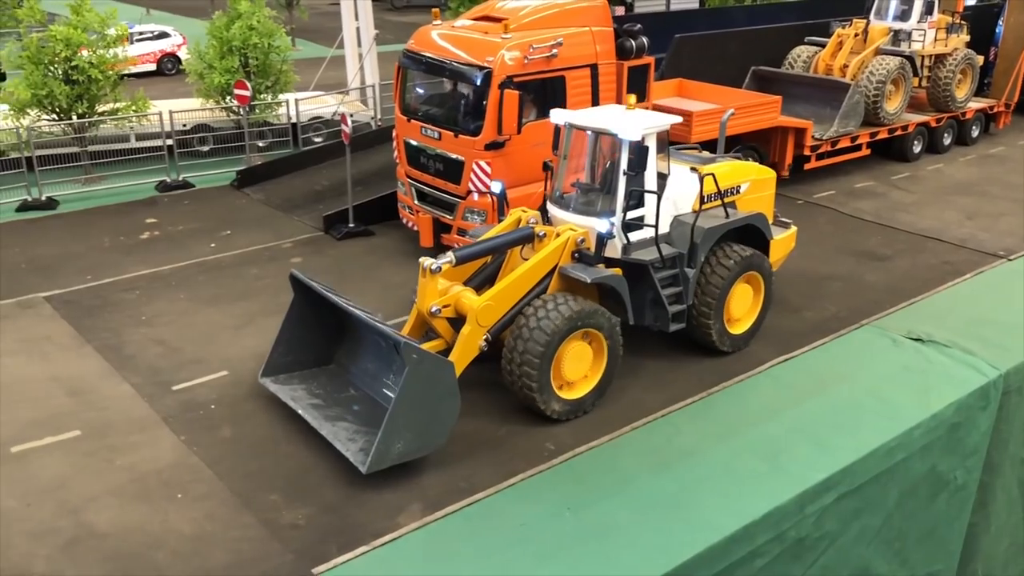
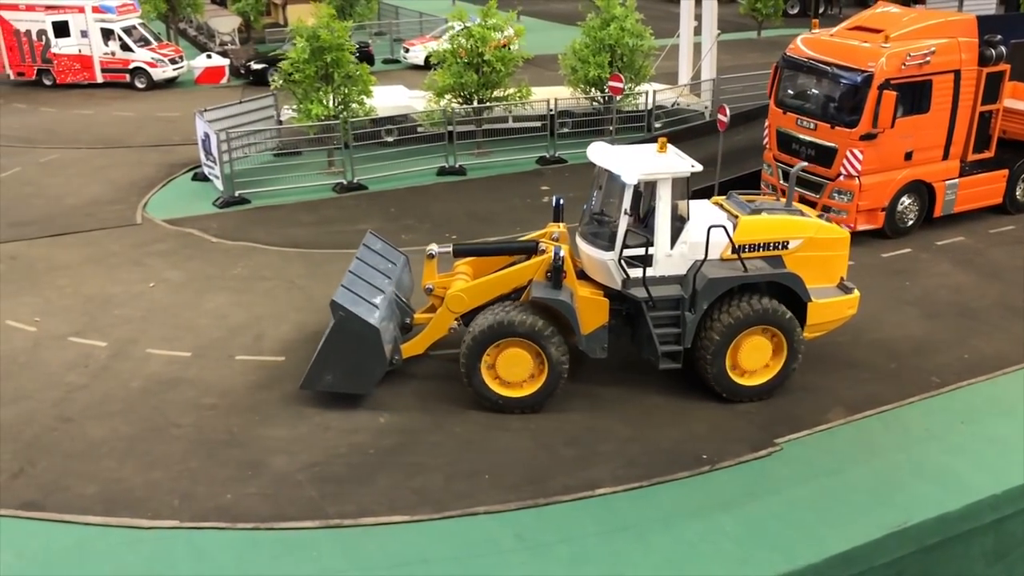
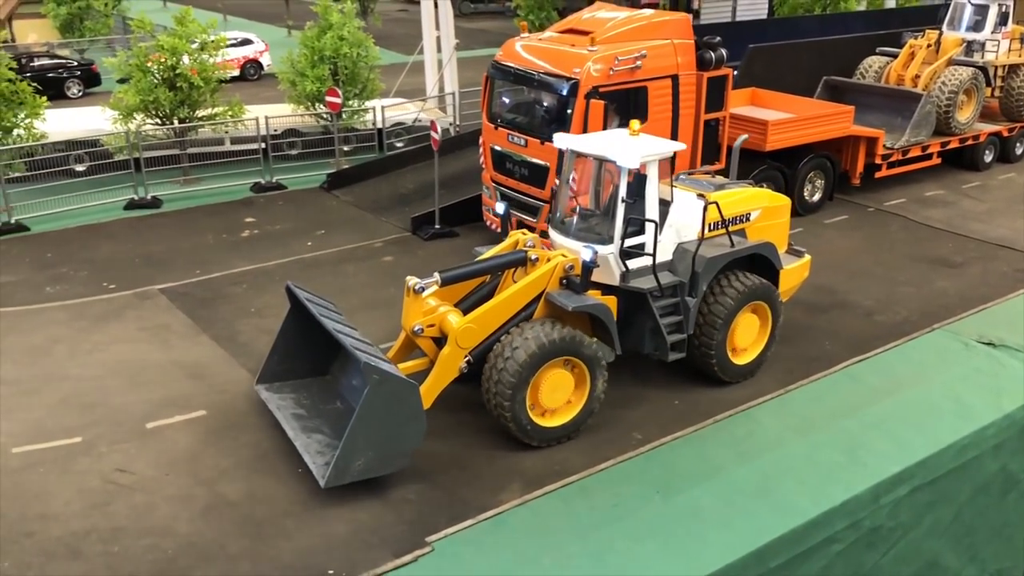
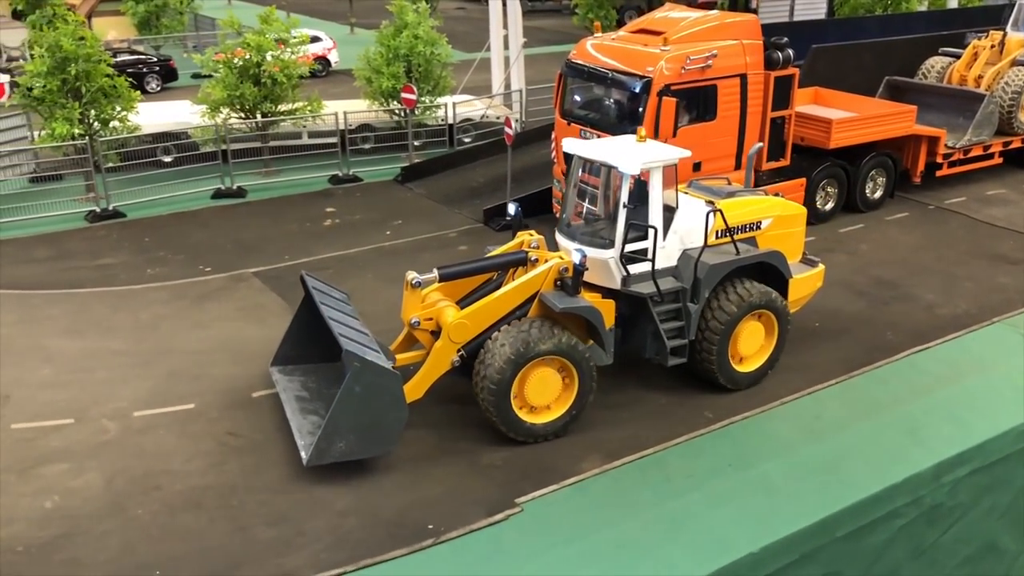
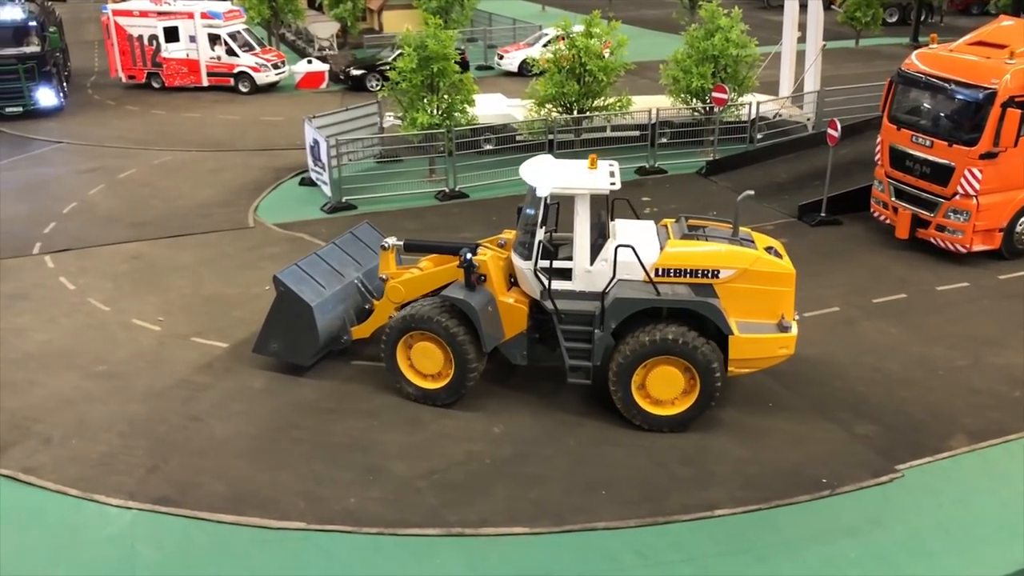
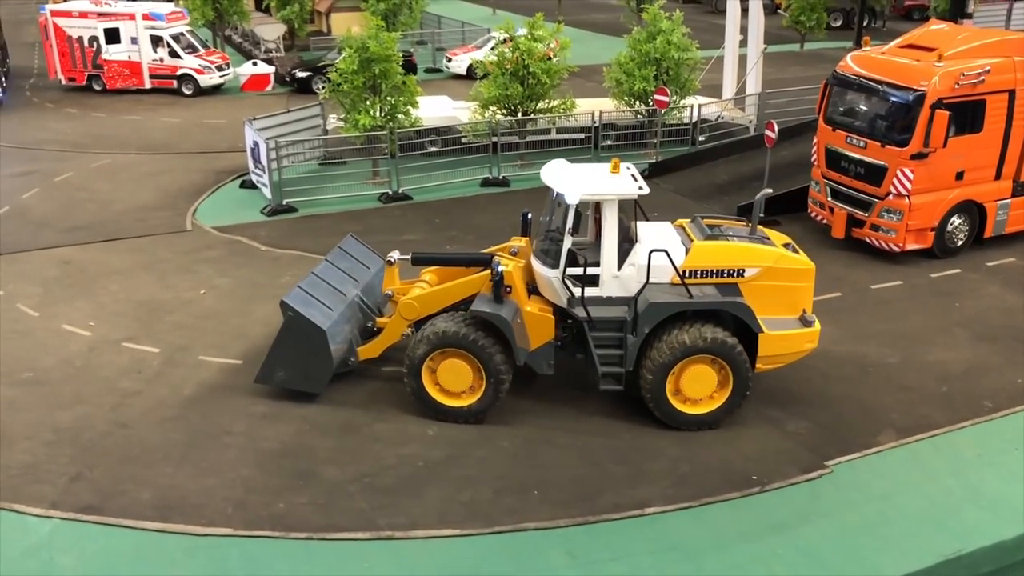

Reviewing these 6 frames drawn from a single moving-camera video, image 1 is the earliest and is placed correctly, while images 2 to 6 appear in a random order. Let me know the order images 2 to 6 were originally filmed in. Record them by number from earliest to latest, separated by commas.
3, 4, 2, 6, 5
